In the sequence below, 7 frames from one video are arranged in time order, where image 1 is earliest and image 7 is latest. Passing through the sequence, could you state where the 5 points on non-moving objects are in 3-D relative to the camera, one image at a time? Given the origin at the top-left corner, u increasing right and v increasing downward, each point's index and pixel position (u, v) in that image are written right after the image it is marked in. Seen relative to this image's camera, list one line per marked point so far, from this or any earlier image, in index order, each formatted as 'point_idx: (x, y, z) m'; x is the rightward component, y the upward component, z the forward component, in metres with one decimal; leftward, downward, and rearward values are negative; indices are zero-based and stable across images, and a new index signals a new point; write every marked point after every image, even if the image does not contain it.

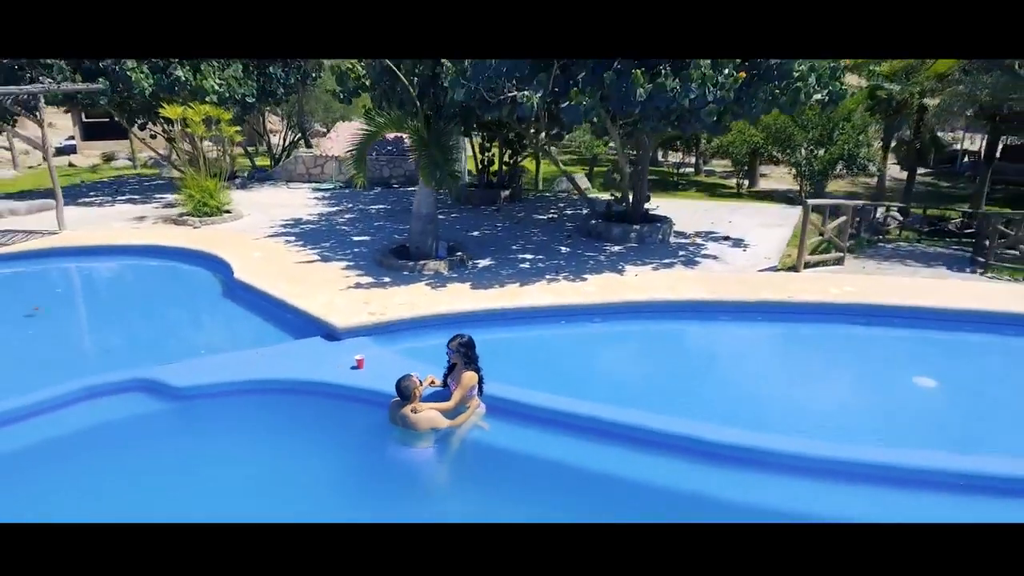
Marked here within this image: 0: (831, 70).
0: (+3.1, +2.2, +9.0) m
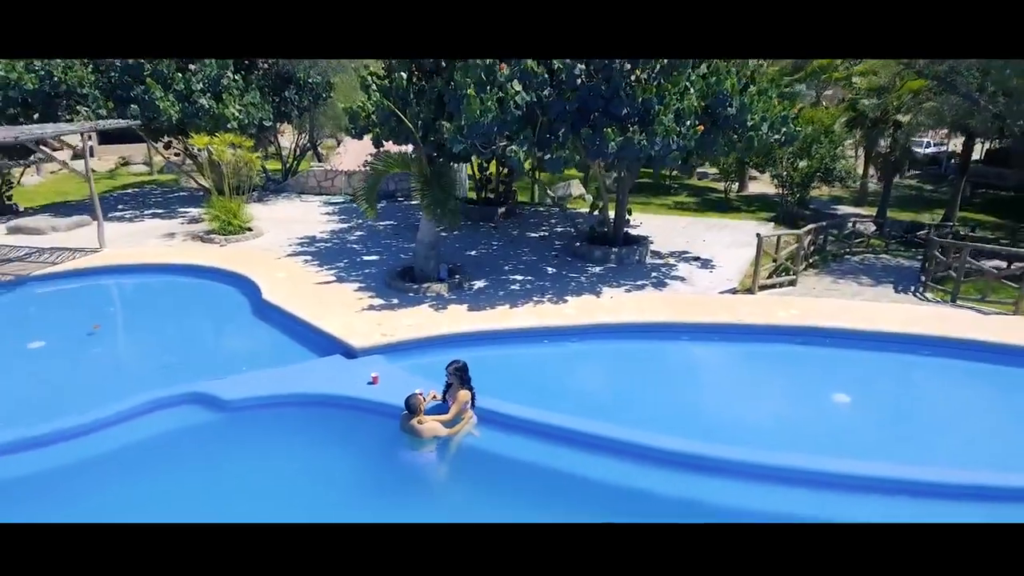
0: (+3.0, +1.9, +10.3) m
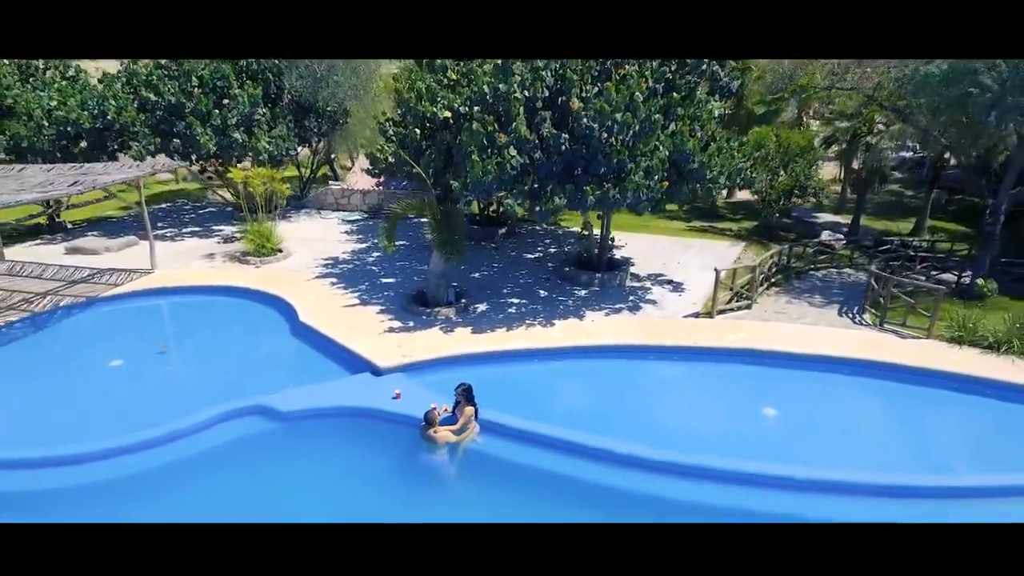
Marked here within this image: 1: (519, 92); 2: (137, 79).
0: (+3.0, +1.6, +12.1) m
1: (+0.1, +2.3, +10.7) m
2: (-6.9, +3.8, +16.8) m
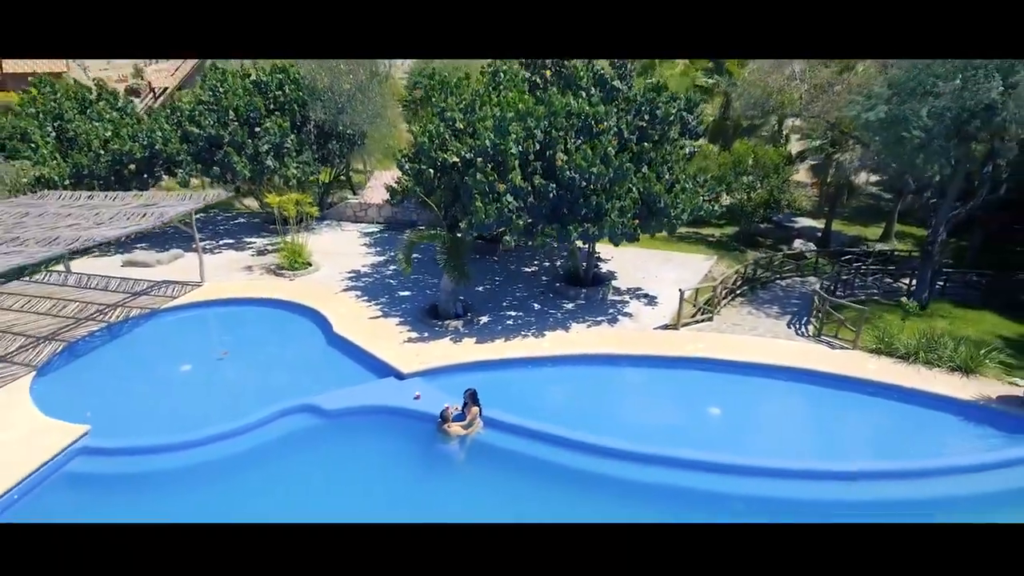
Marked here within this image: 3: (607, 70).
0: (+3.0, +1.4, +14.5) m
1: (0.0, +2.0, +13.0) m
2: (-6.9, +3.6, +19.1) m
3: (+1.6, +3.5, +15.1) m
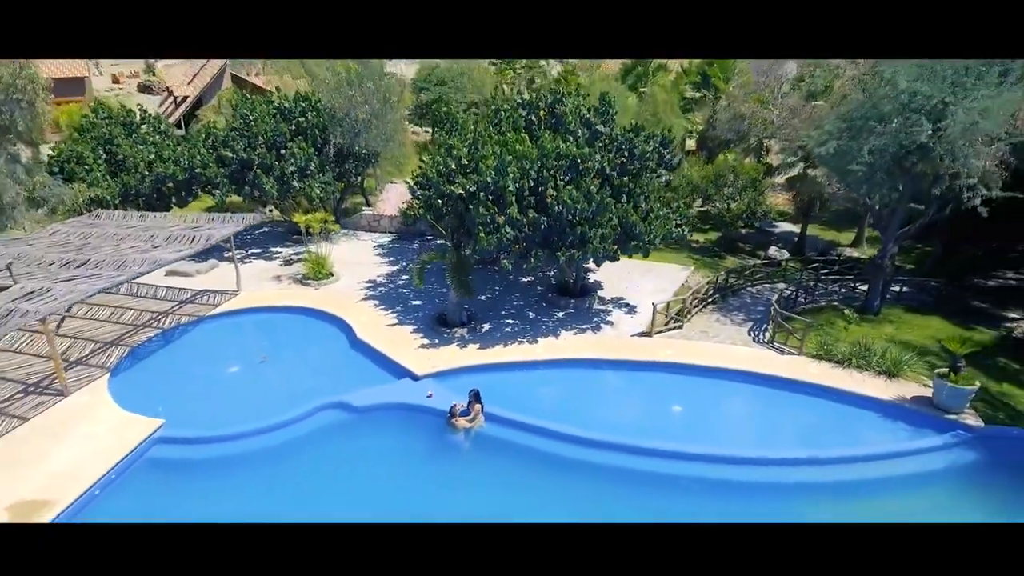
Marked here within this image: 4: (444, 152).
0: (+2.9, +1.1, +16.8) m
1: (0.0, +1.7, +15.4) m
2: (-7.0, +3.5, +21.4) m
3: (+1.5, +3.3, +17.5) m
4: (-1.3, +2.5, +17.1) m
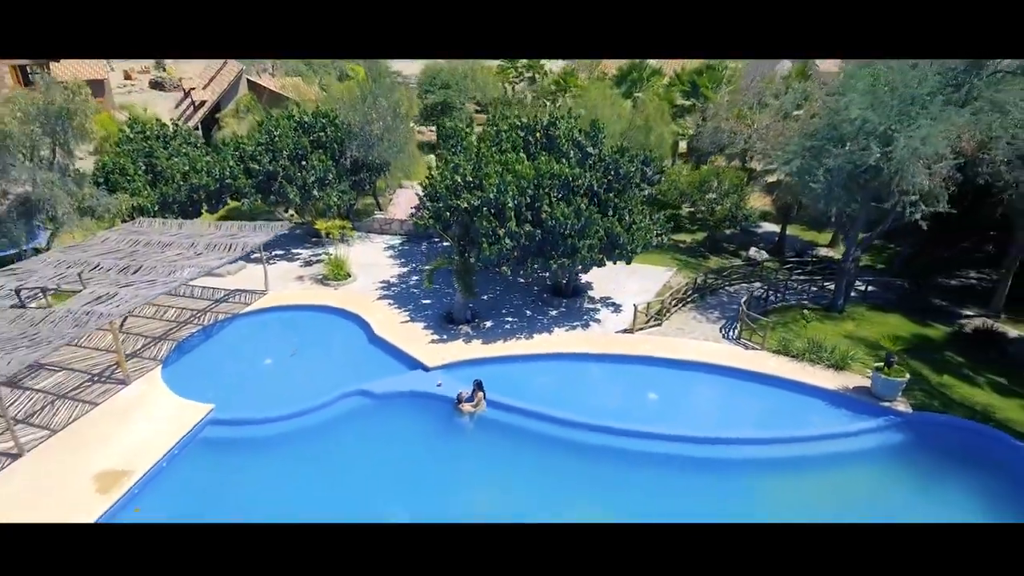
0: (+2.9, +1.1, +19.1) m
1: (0.0, +1.7, +17.6) m
2: (-7.0, +3.5, +23.7) m
3: (+1.5, +3.3, +19.7) m
4: (-1.3, +2.5, +19.4) m
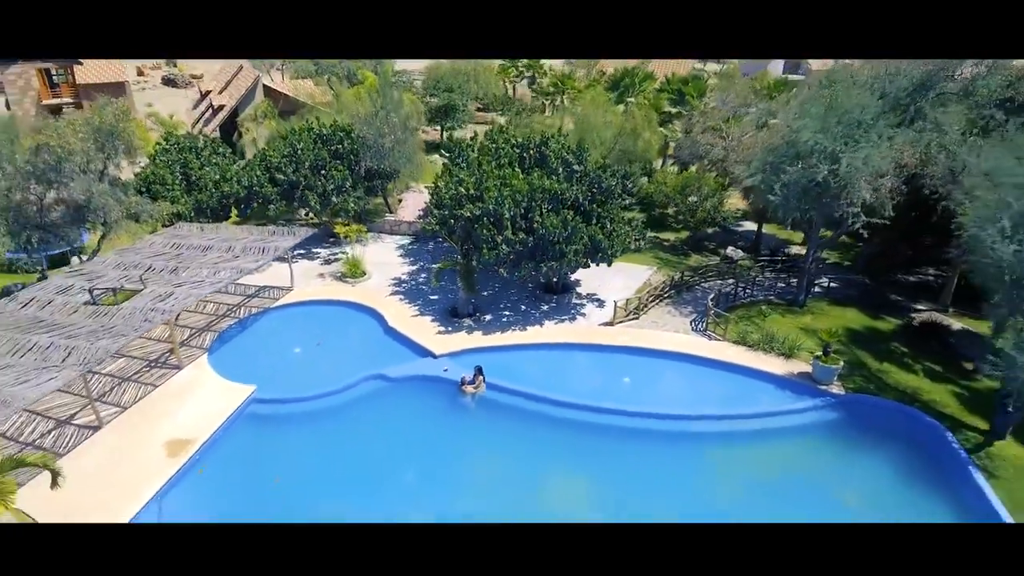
0: (+2.8, +1.1, +21.9) m
1: (-0.1, +1.7, +20.5) m
2: (-7.0, +3.6, +26.5) m
3: (+1.4, +3.3, +22.5) m
4: (-1.4, +2.5, +22.2) m
